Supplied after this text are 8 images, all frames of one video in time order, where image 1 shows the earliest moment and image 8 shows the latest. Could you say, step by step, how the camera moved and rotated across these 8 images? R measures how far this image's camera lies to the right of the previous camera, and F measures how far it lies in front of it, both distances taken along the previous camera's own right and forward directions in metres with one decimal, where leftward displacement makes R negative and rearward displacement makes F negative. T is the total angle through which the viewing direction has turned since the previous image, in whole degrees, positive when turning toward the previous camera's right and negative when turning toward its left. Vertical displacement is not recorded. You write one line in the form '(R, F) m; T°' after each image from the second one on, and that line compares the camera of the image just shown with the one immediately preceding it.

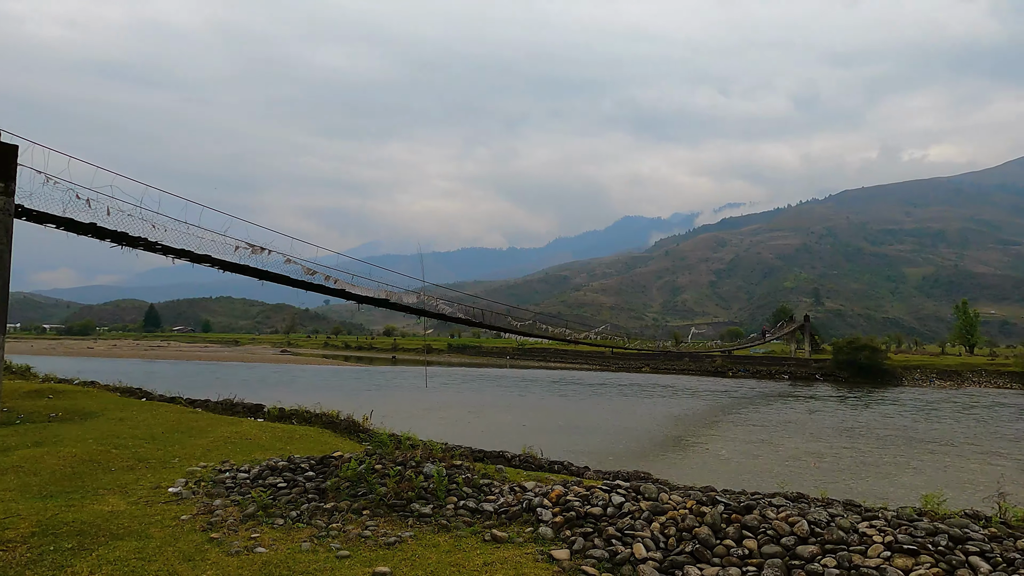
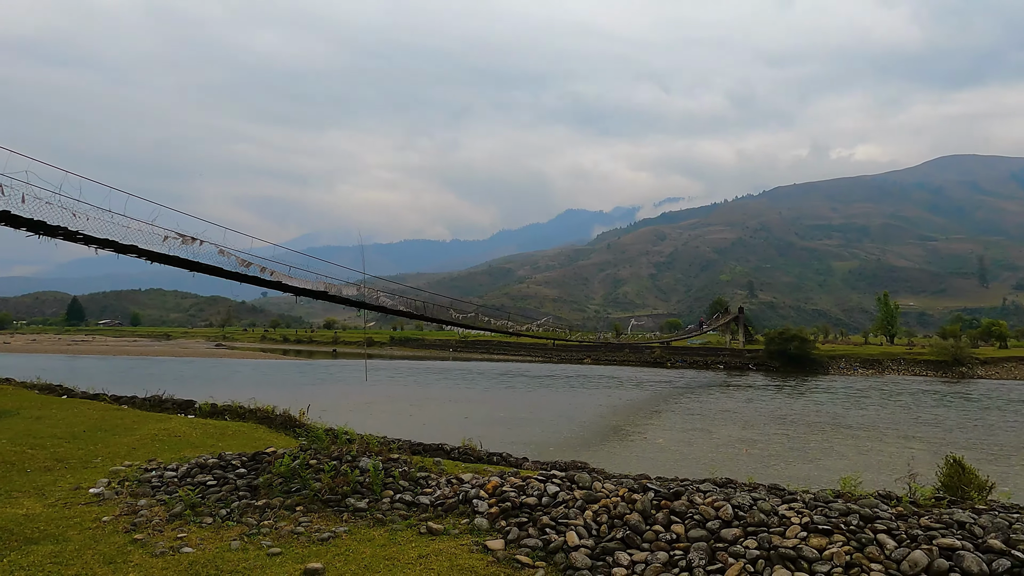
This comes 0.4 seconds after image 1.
(+0.1, 0.0) m; +5°
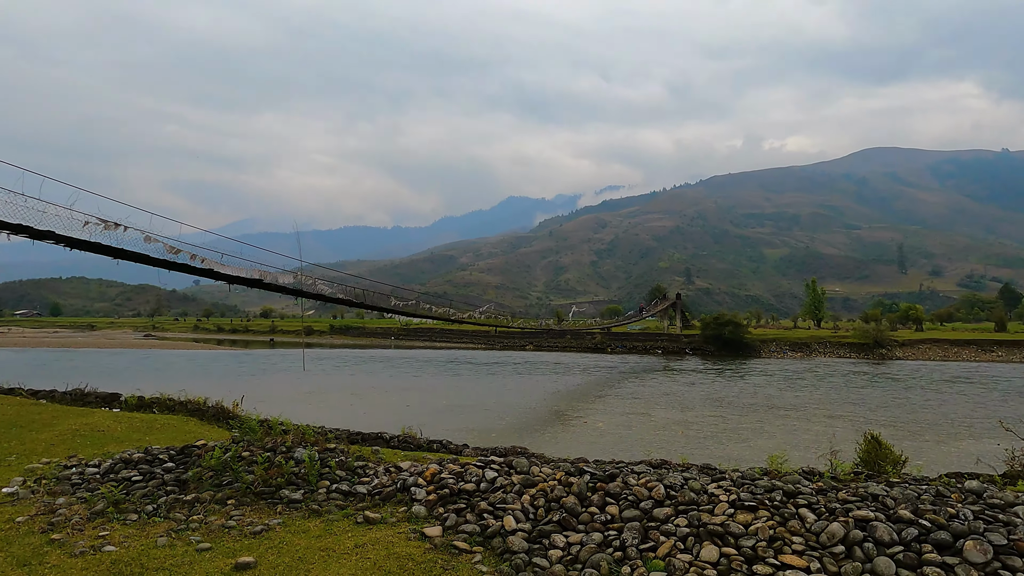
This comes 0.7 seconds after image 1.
(0.0, 0.0) m; +5°
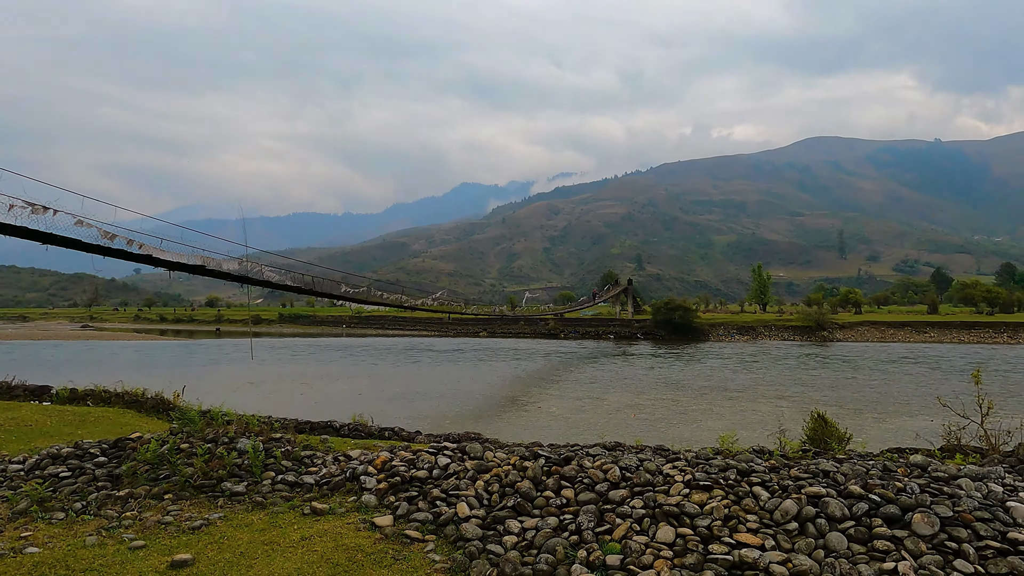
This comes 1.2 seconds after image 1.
(0.0, +0.2) m; +4°
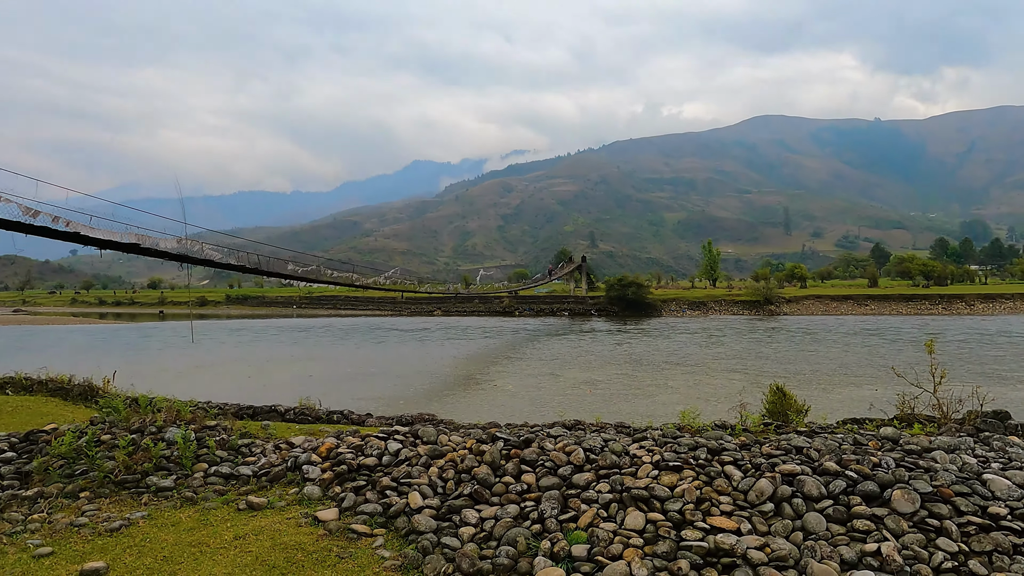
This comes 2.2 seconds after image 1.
(0.0, +0.5) m; +4°
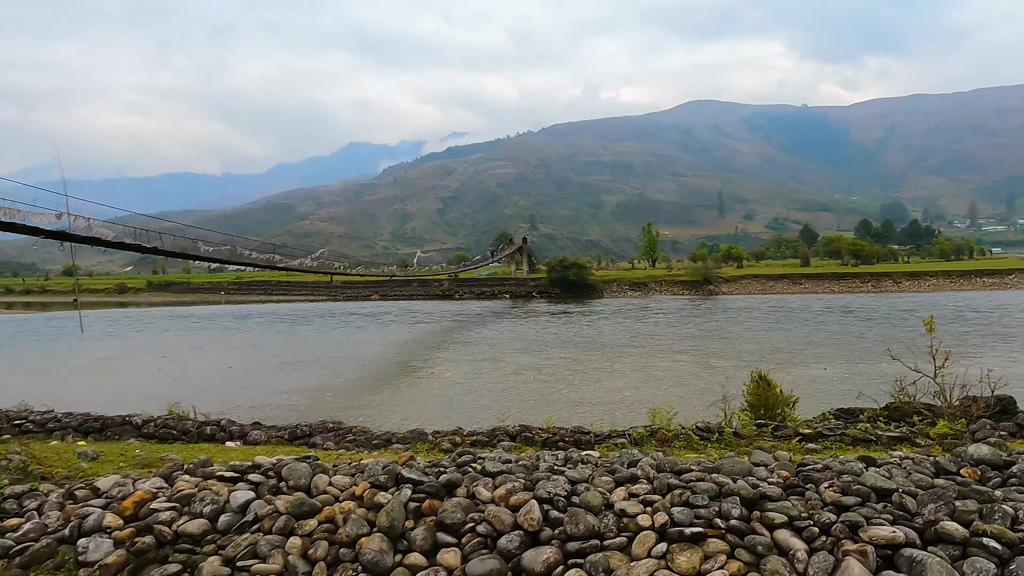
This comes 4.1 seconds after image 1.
(+0.2, +2.0) m; +5°
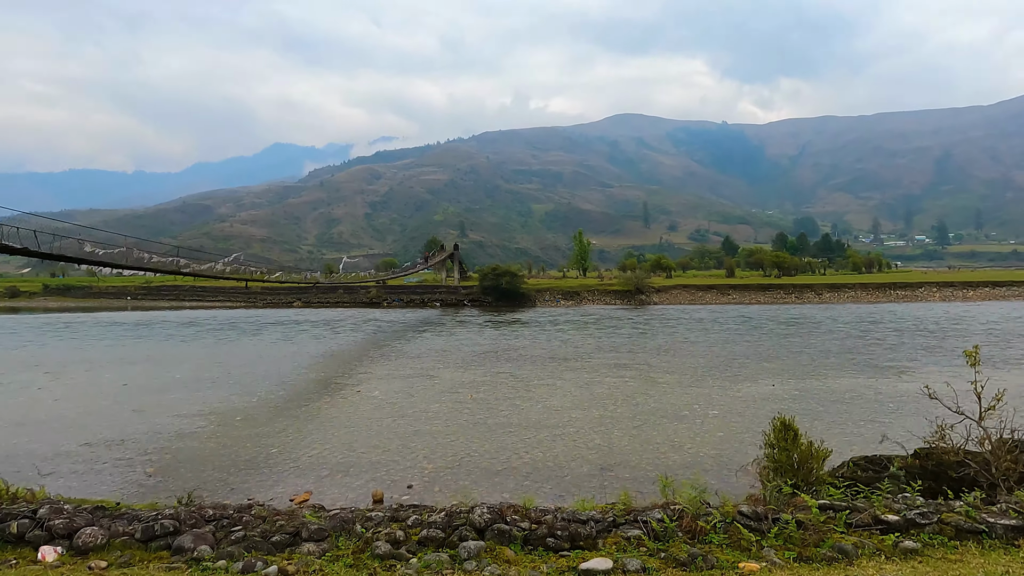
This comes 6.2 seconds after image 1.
(-0.3, +2.2) m; +6°
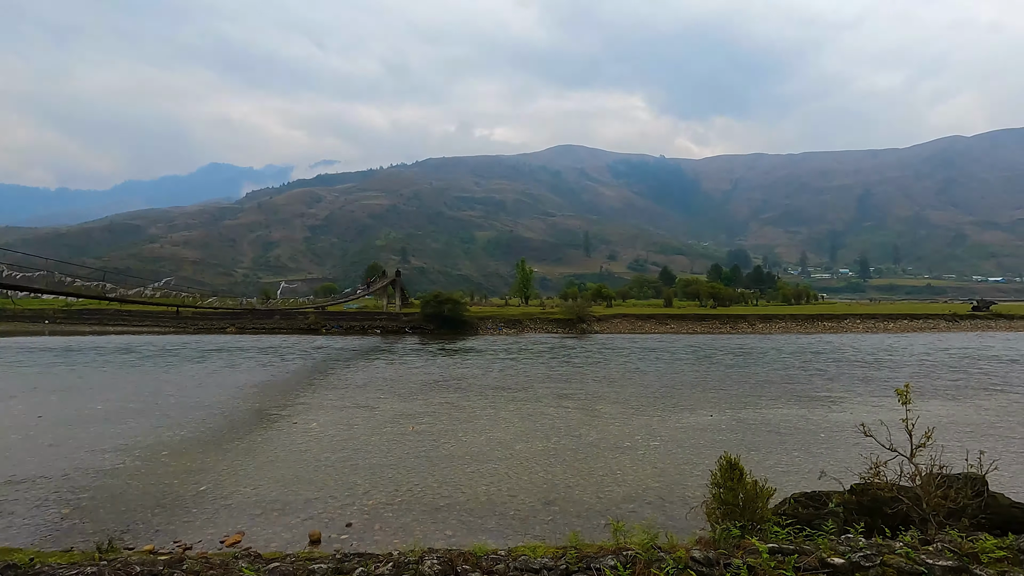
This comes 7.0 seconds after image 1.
(-0.1, +0.1) m; +5°
